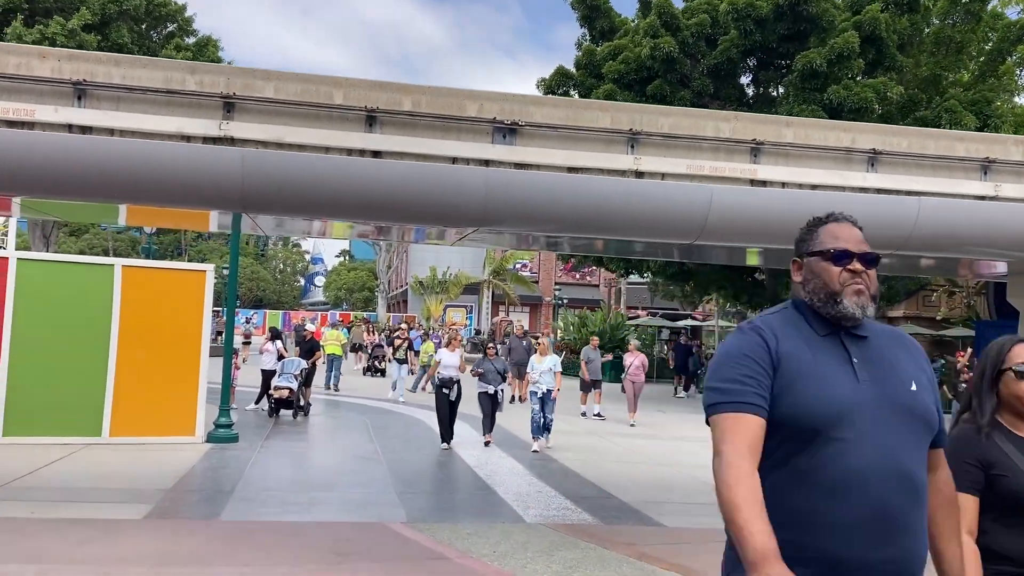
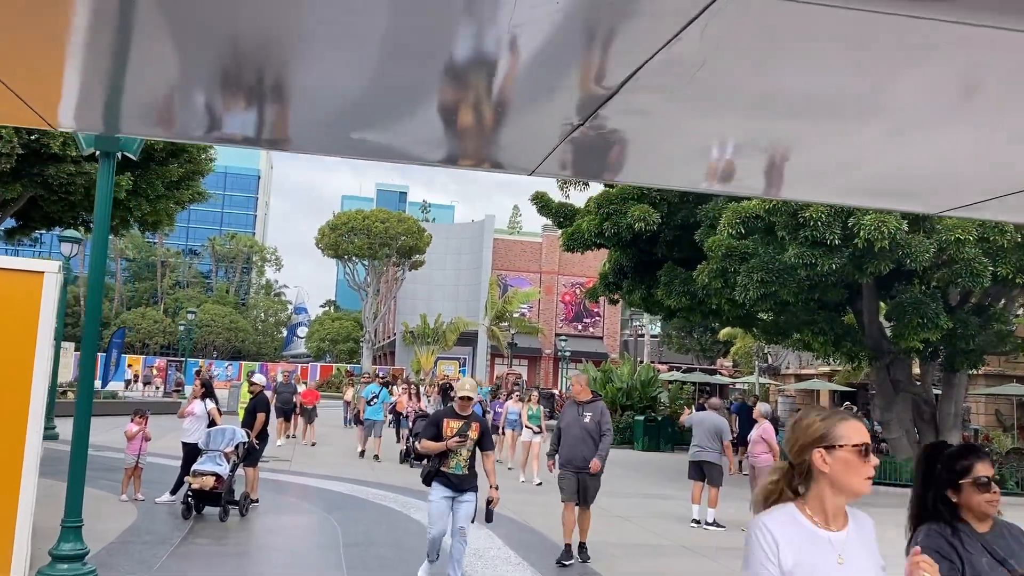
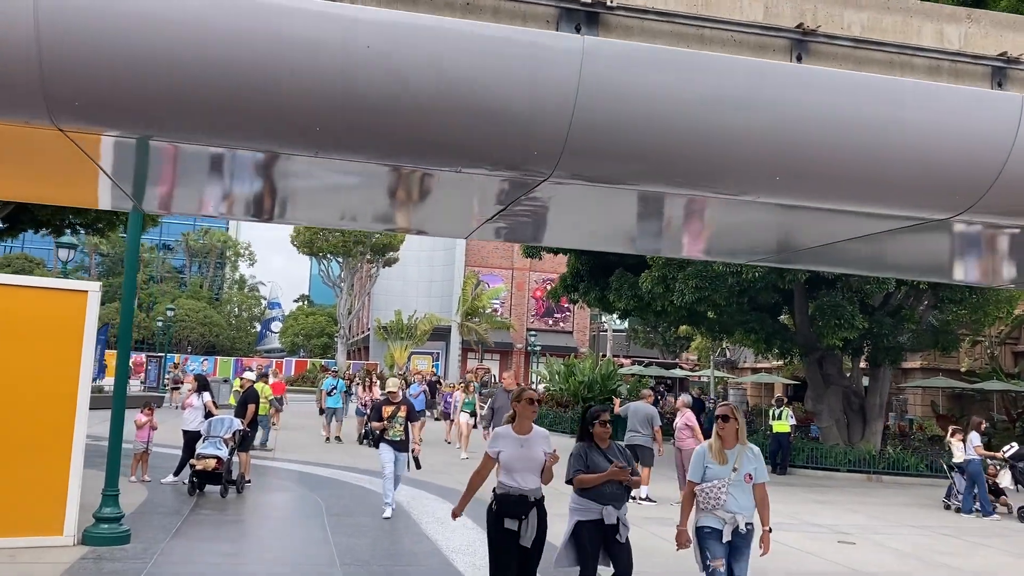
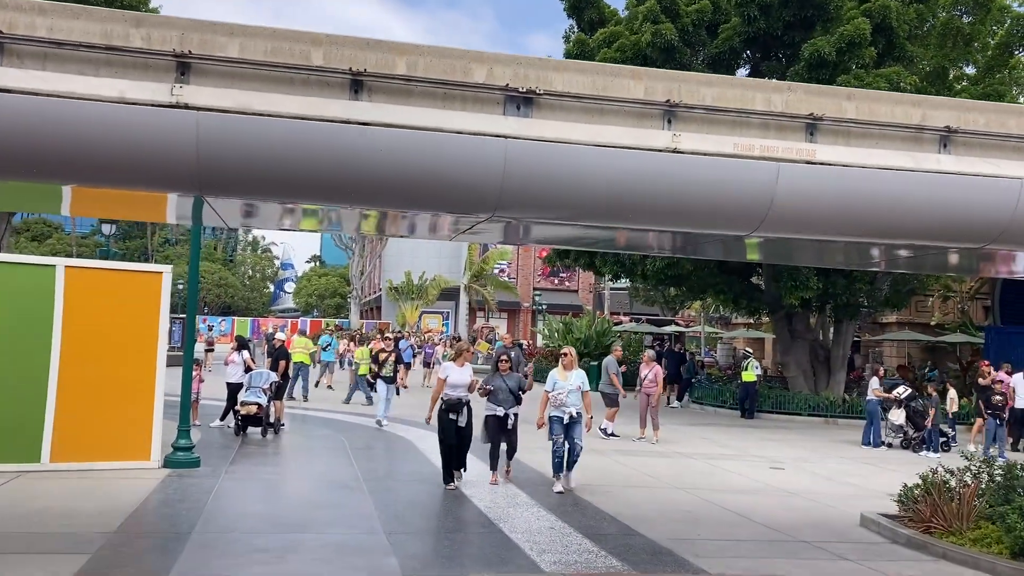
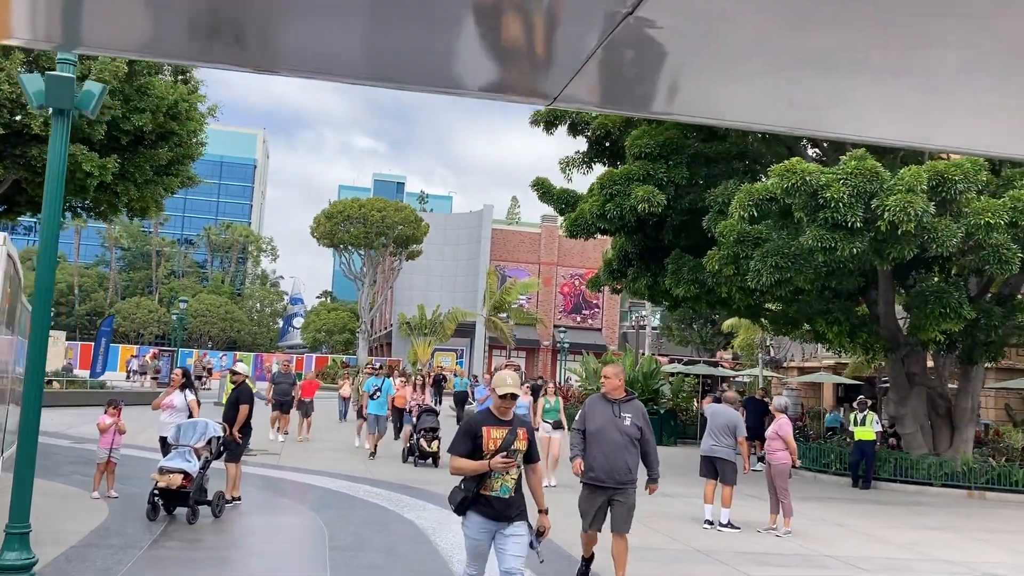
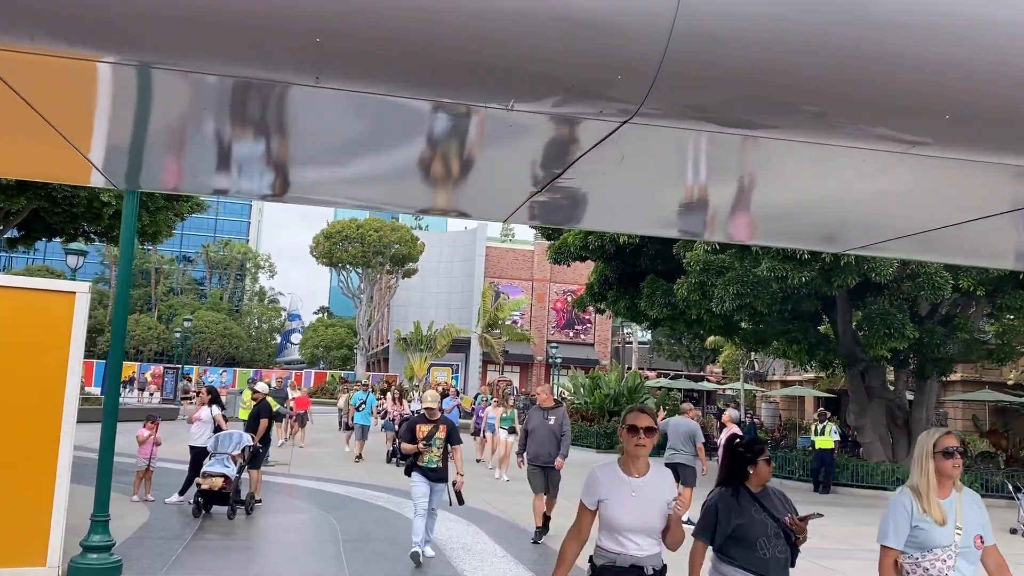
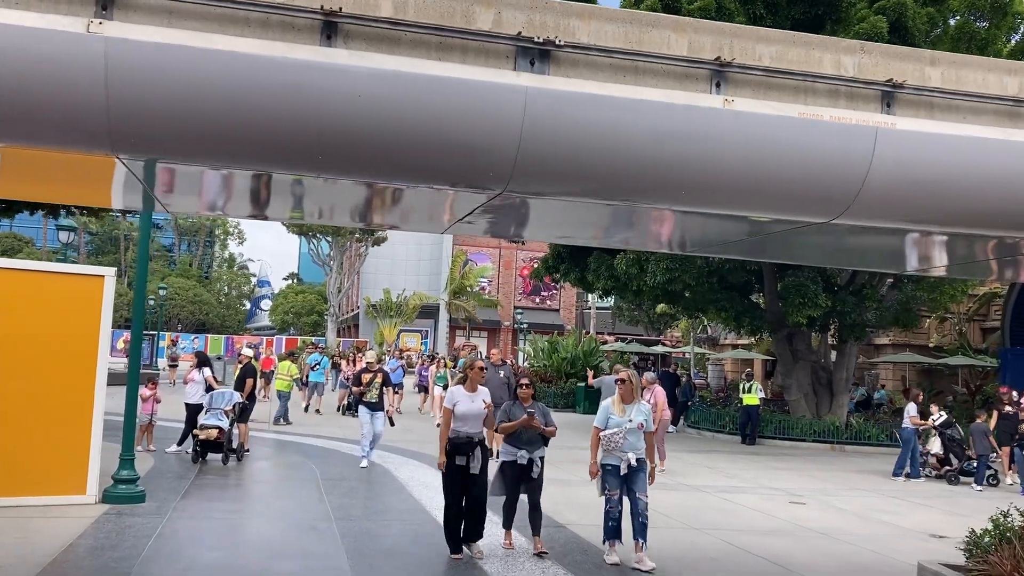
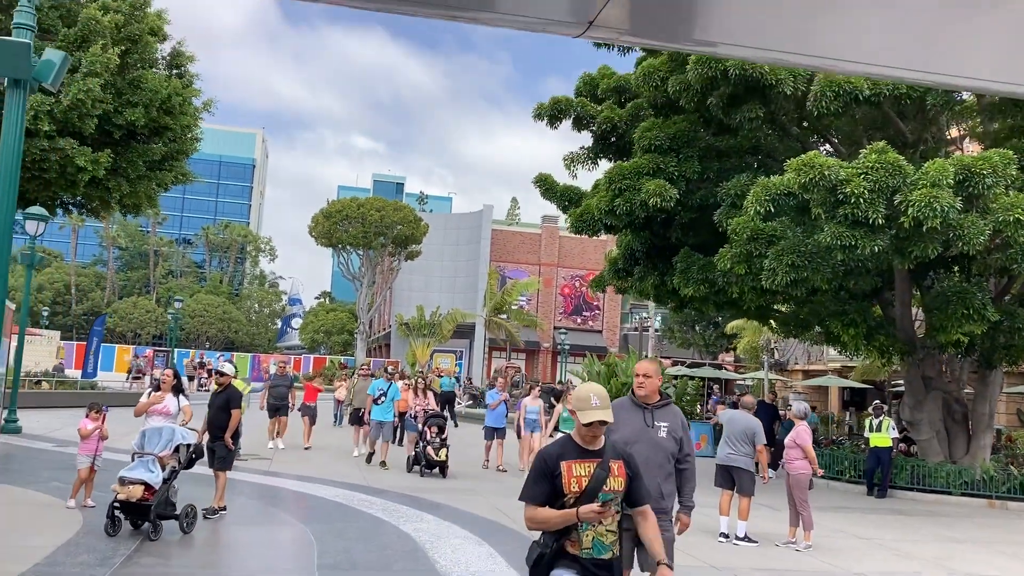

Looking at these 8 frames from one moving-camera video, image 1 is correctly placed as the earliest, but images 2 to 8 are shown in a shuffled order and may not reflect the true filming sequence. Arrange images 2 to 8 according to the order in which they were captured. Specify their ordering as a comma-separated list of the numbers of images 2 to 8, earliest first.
4, 7, 3, 6, 2, 5, 8
